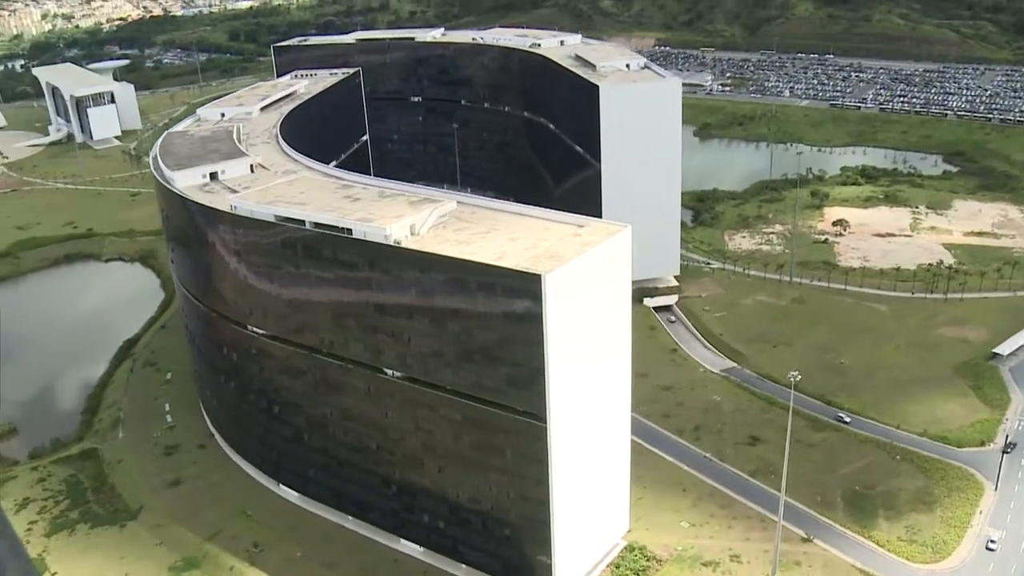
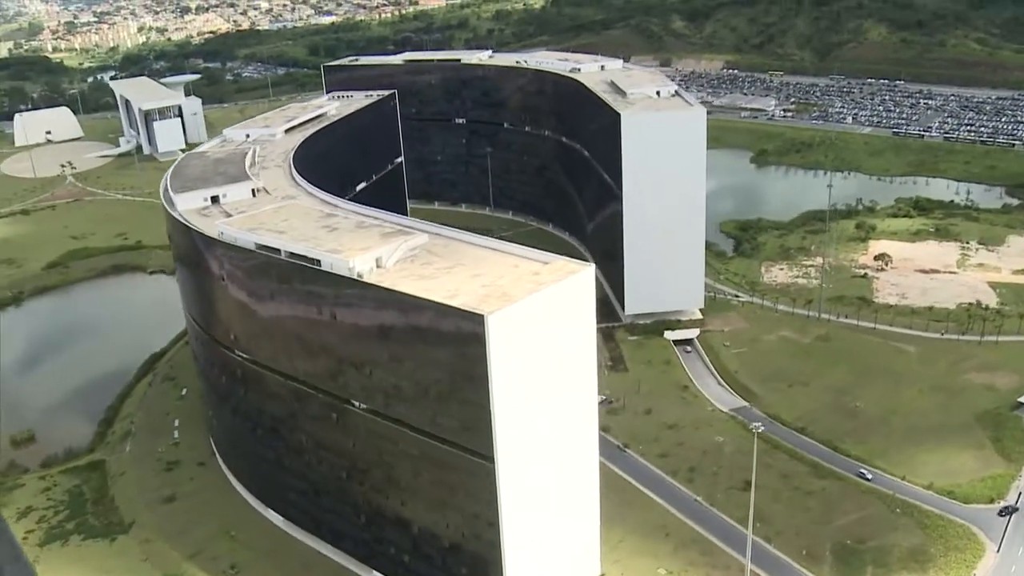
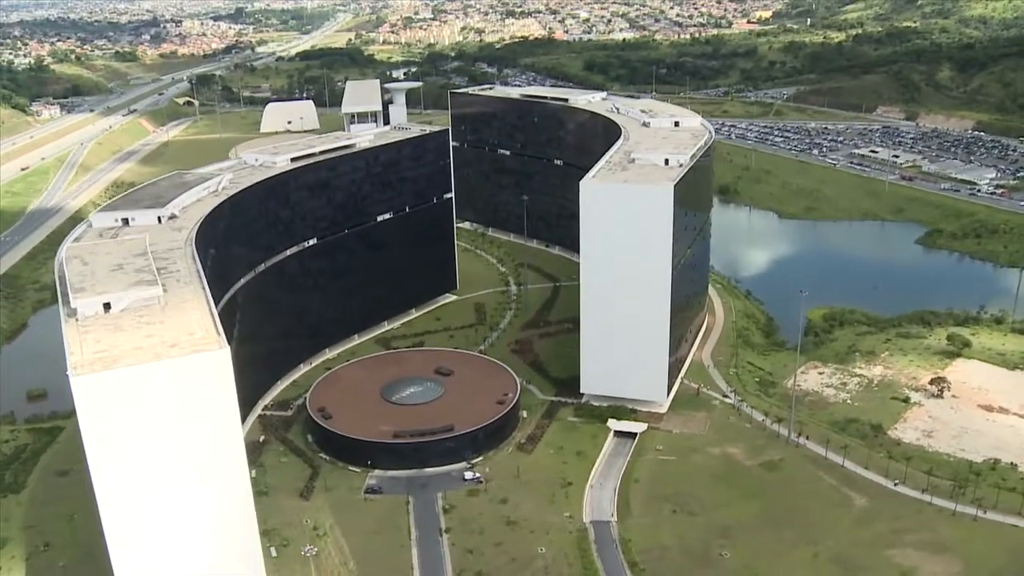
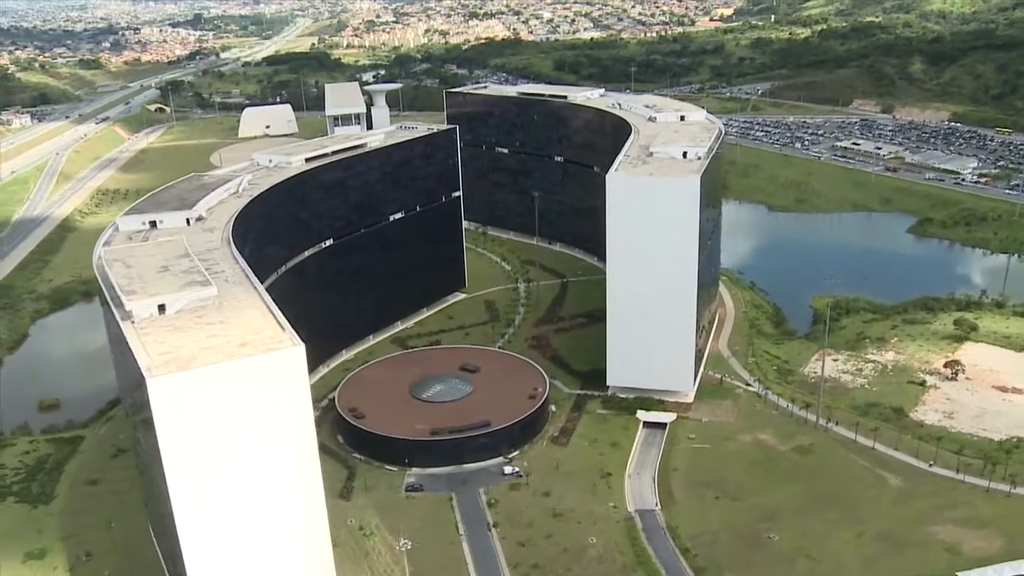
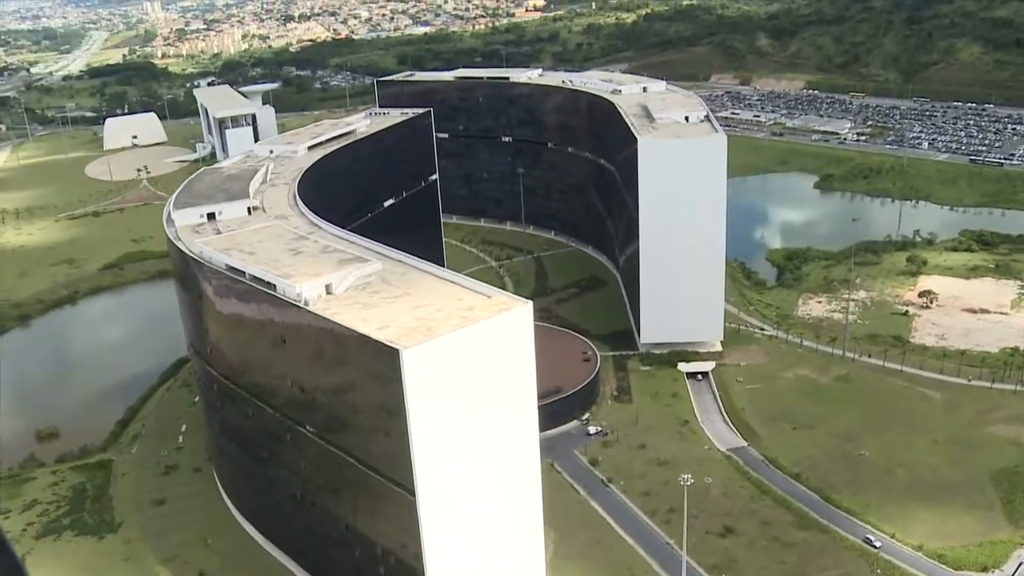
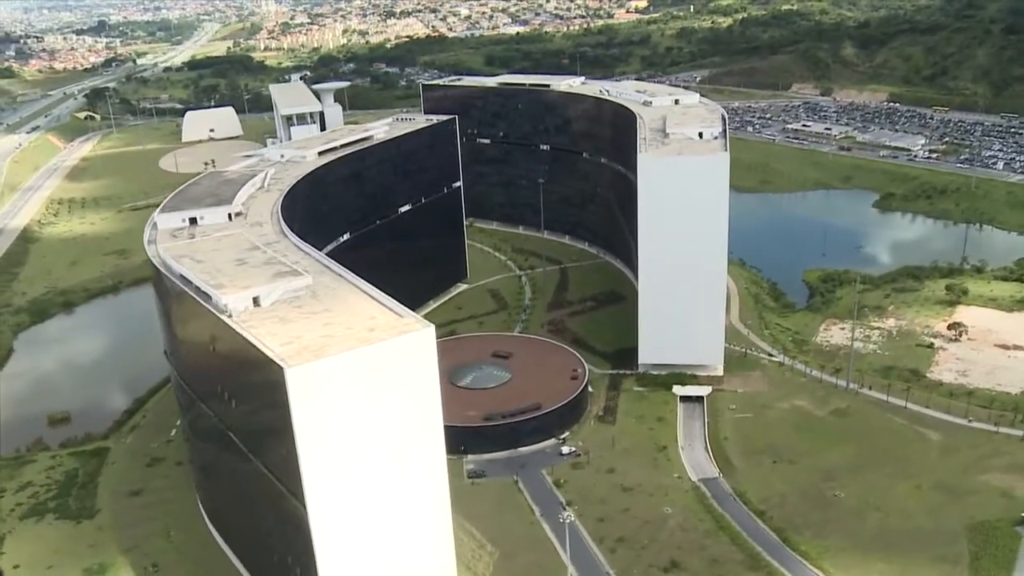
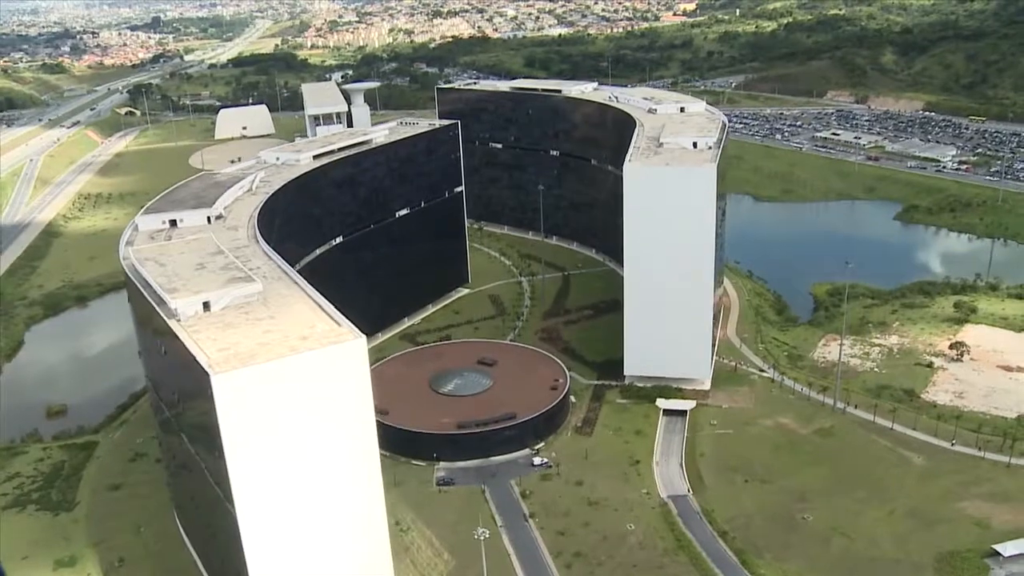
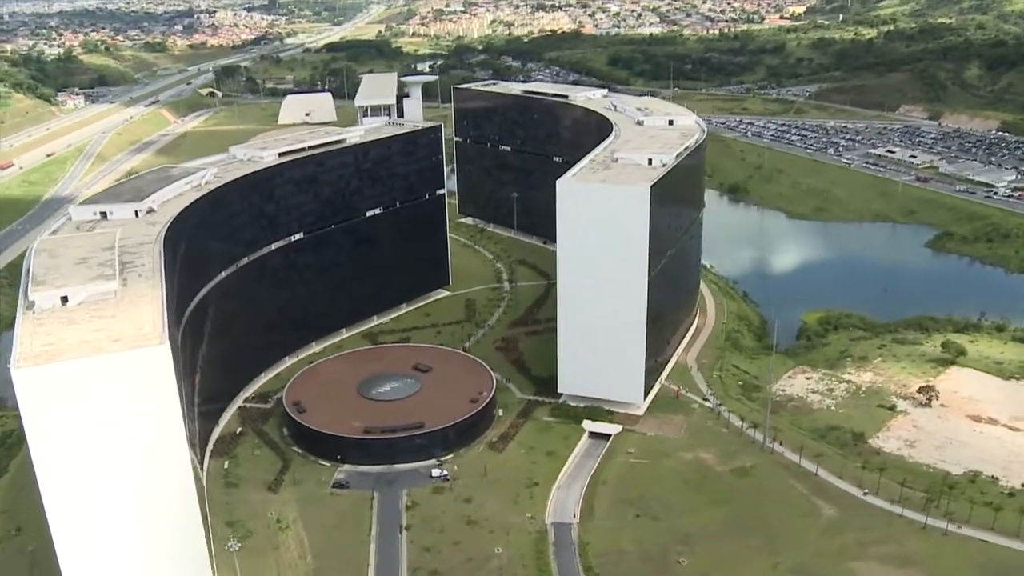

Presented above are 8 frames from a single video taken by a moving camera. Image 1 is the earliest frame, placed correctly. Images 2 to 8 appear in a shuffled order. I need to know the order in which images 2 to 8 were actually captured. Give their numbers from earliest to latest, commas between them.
2, 5, 6, 7, 4, 3, 8
